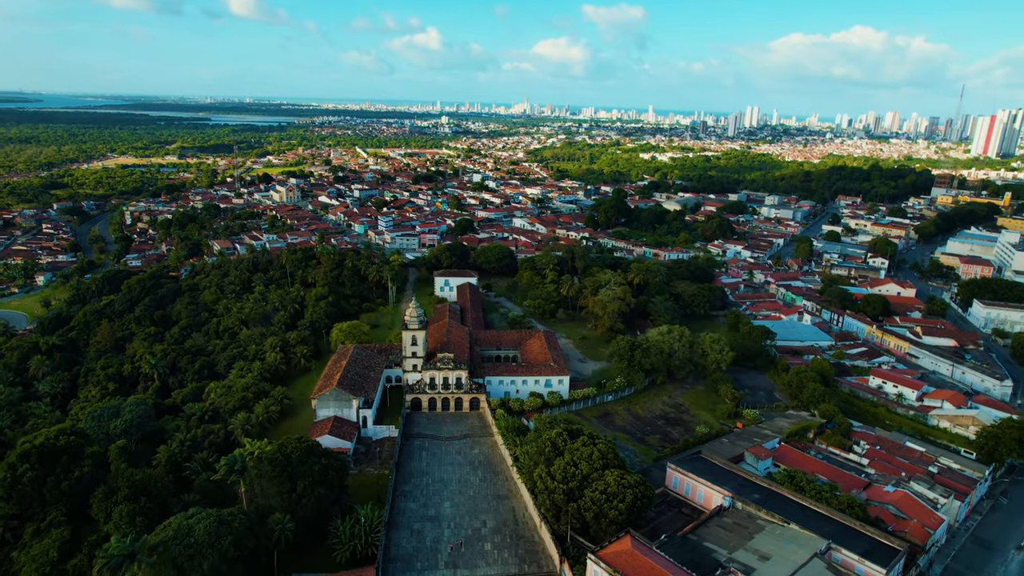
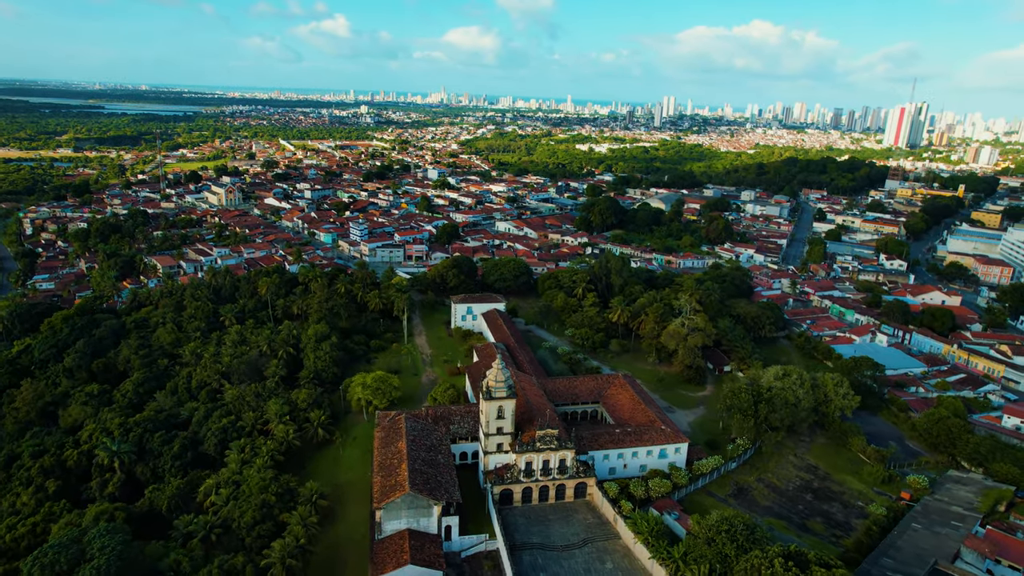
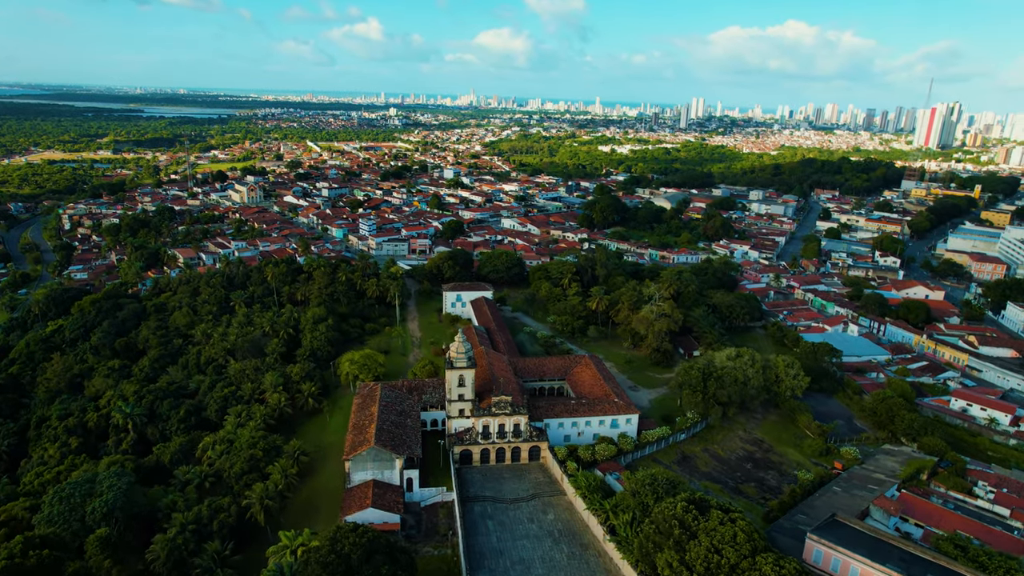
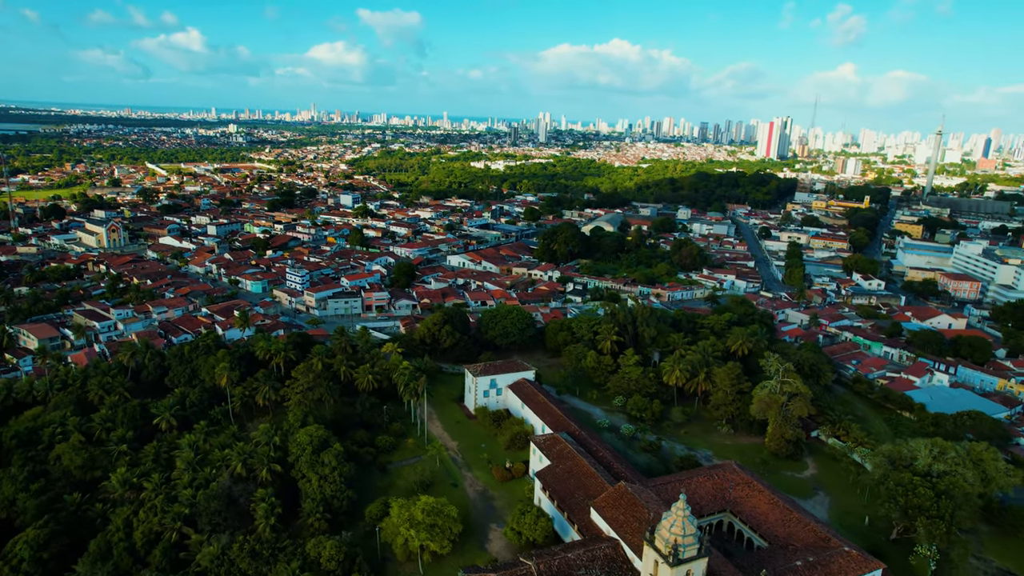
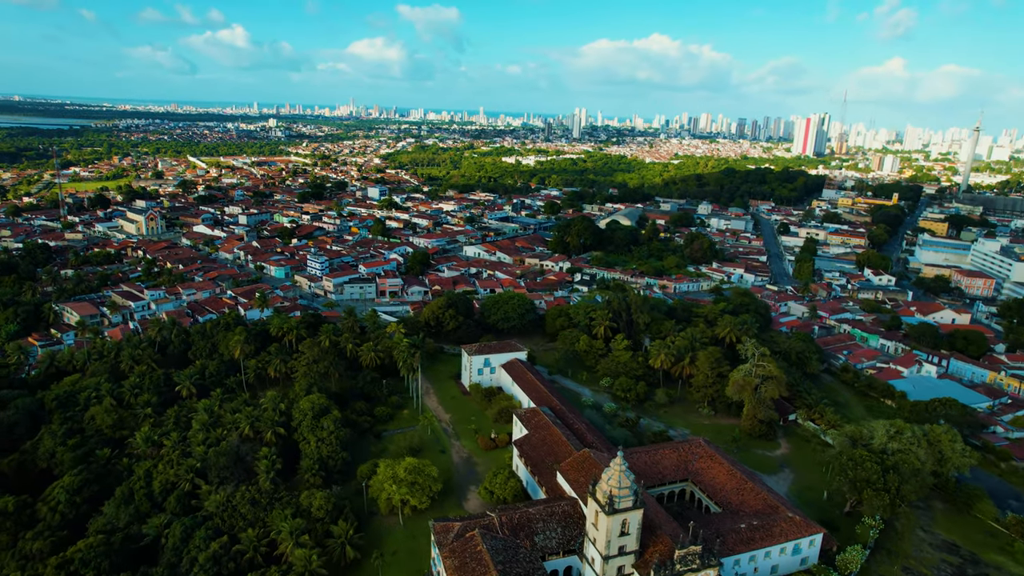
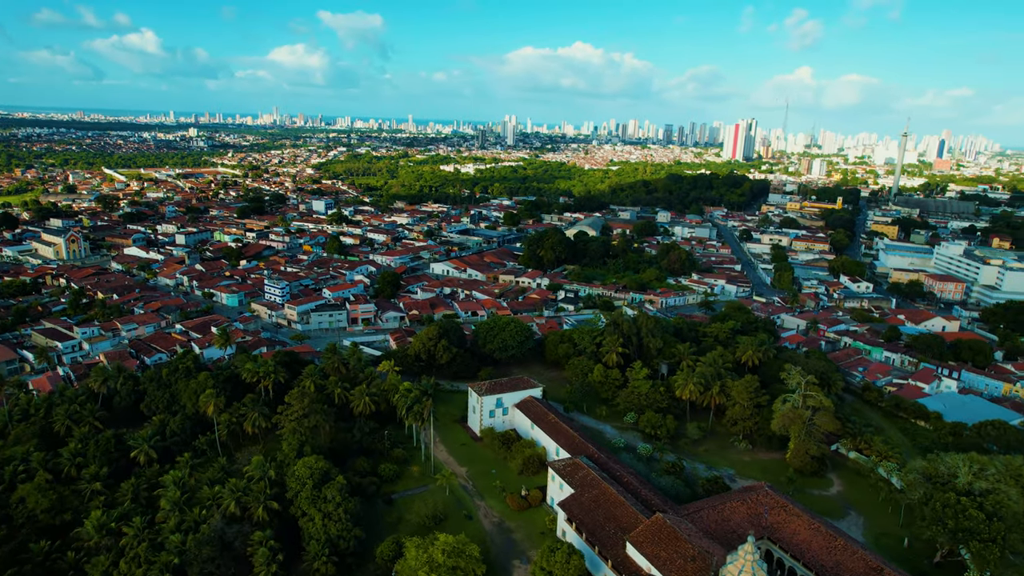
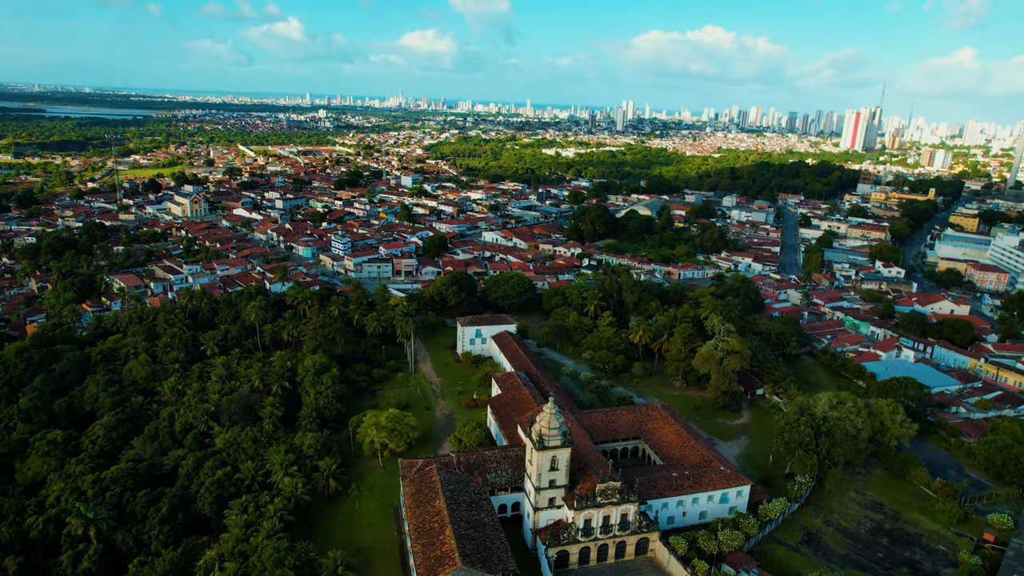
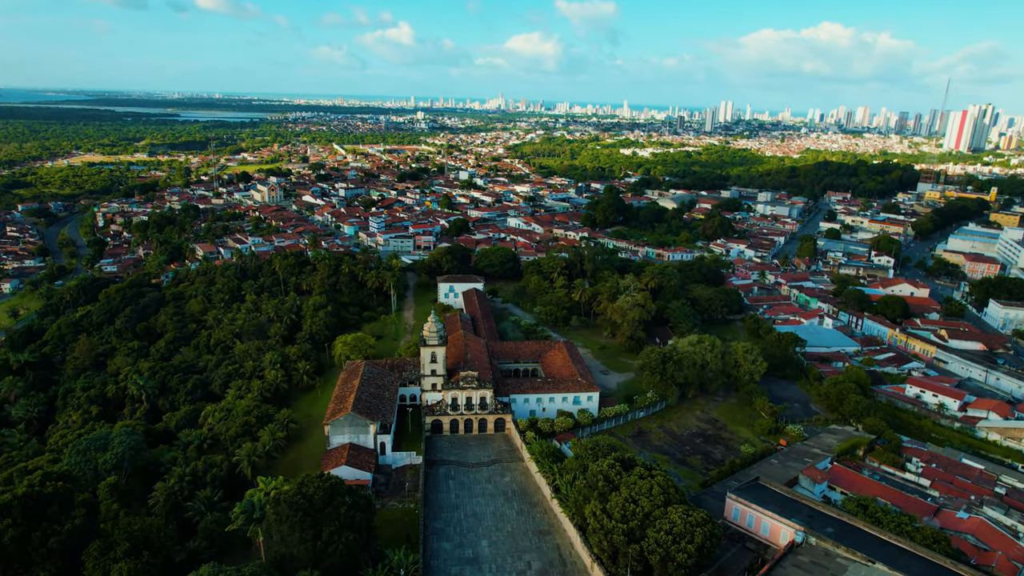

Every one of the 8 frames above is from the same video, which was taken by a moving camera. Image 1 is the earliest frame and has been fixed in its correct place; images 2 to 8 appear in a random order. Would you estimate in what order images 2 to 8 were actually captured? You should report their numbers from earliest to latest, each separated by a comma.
8, 3, 2, 7, 5, 4, 6
